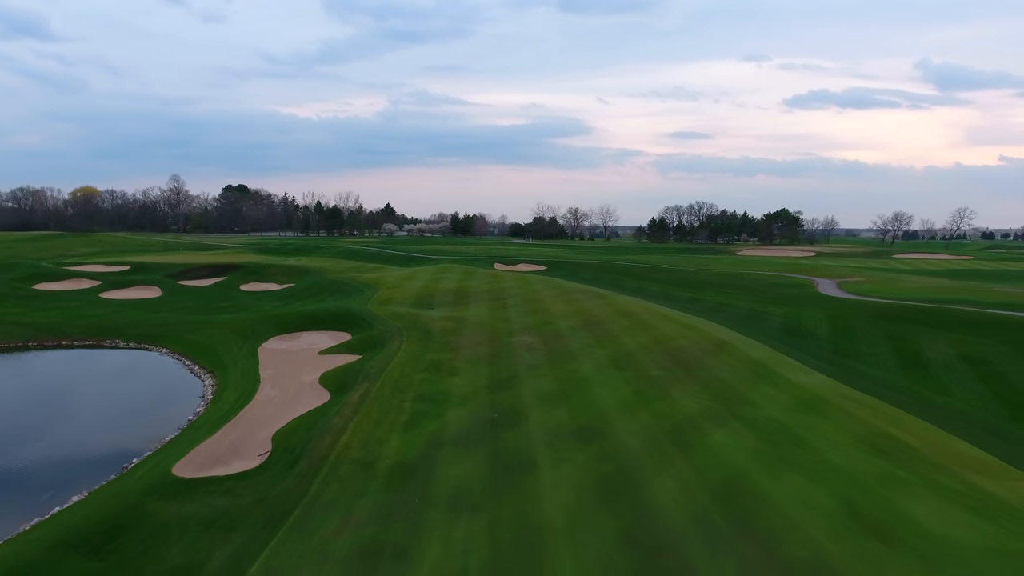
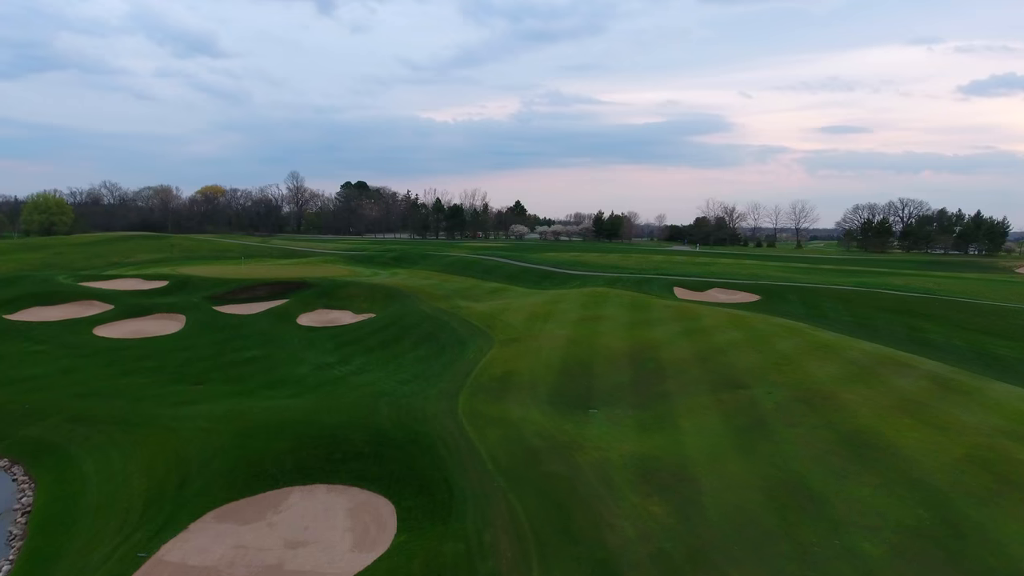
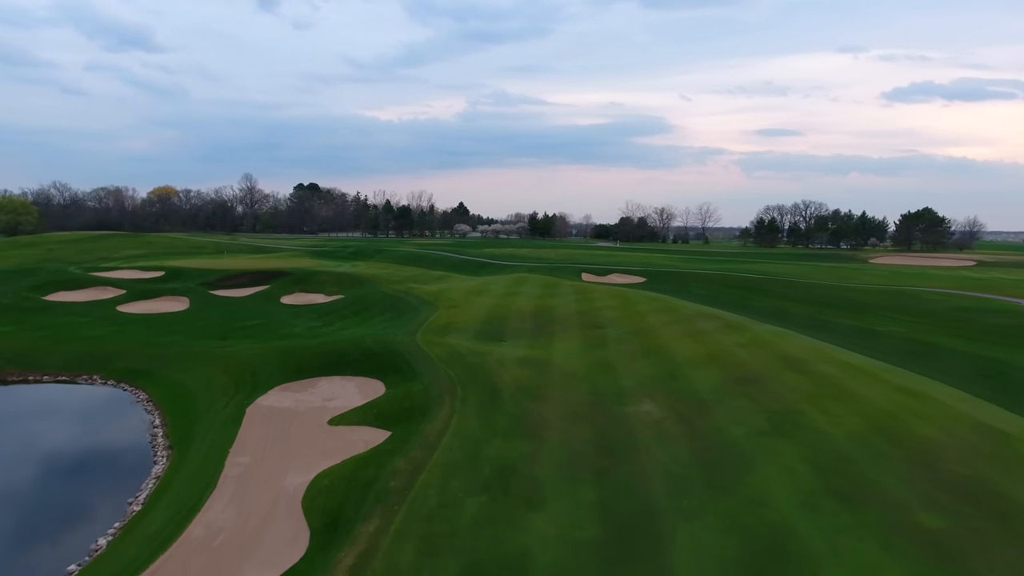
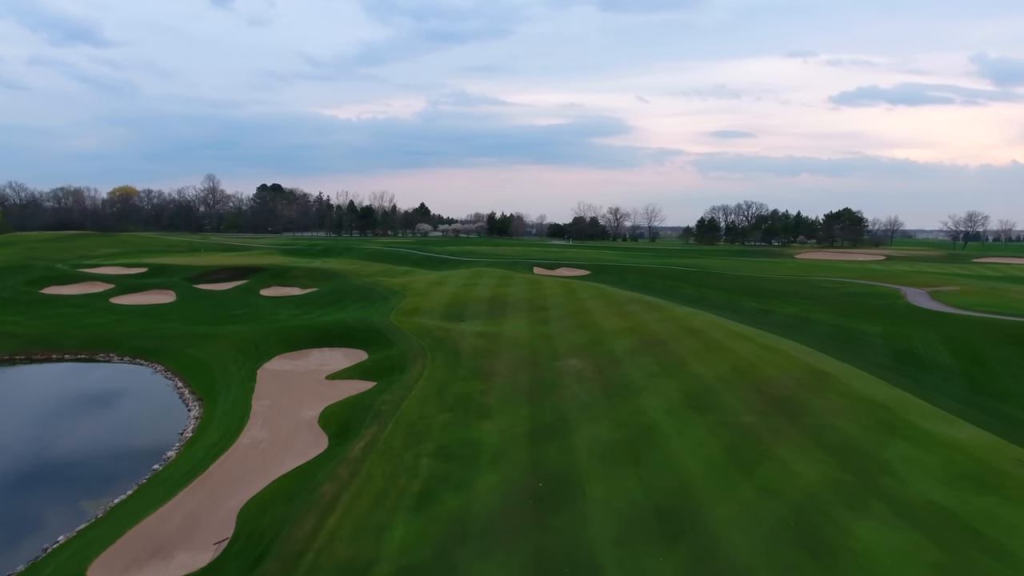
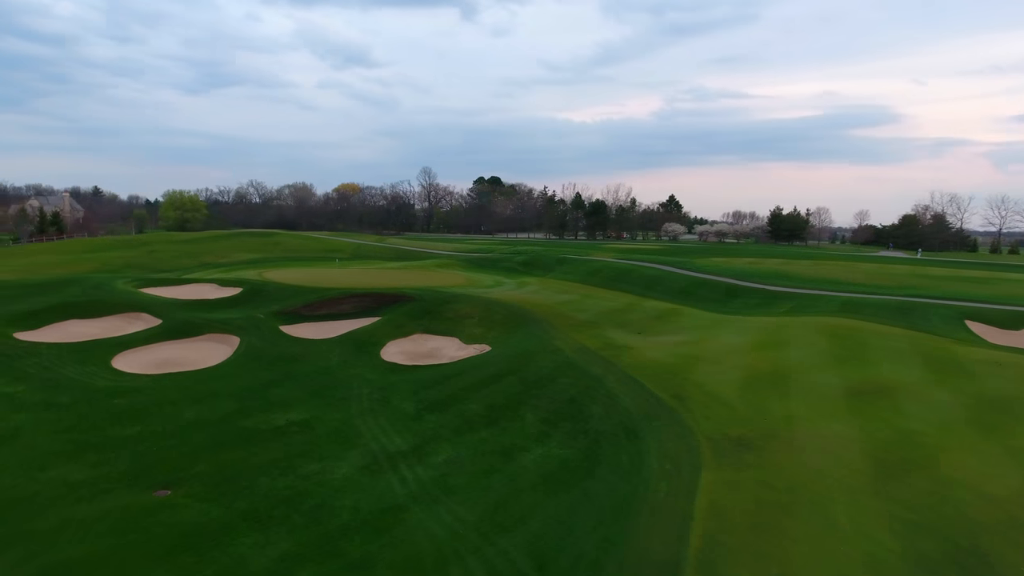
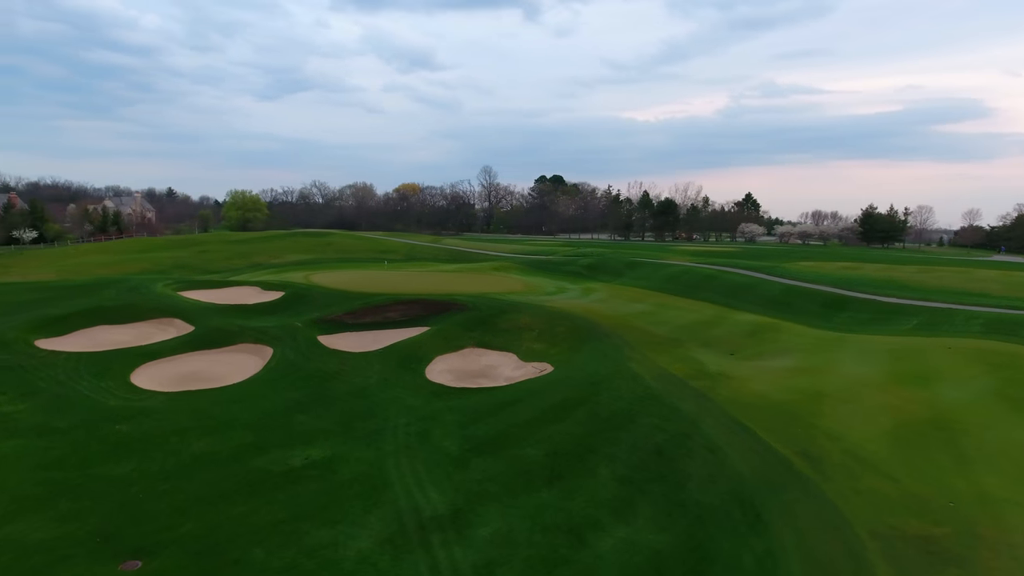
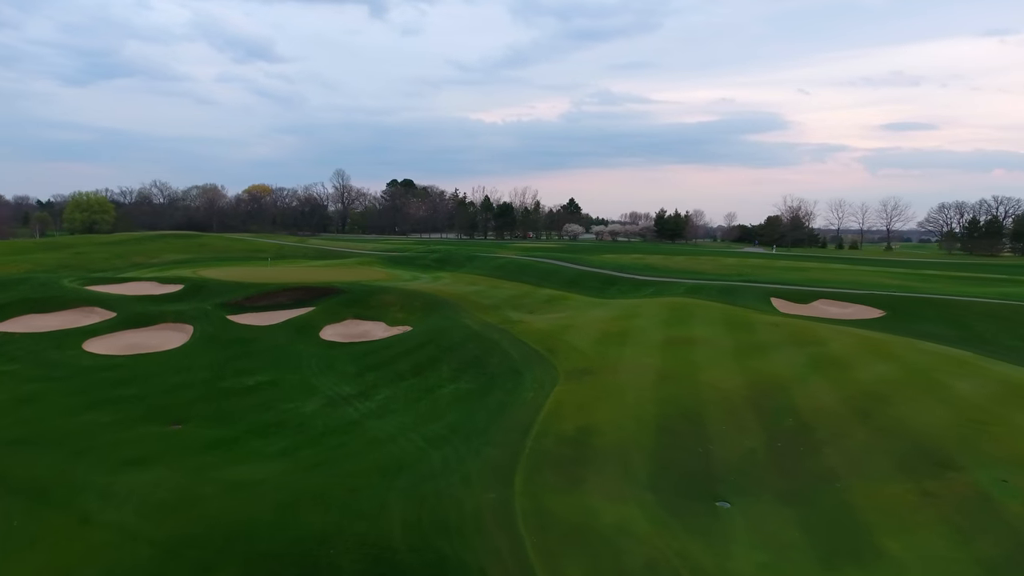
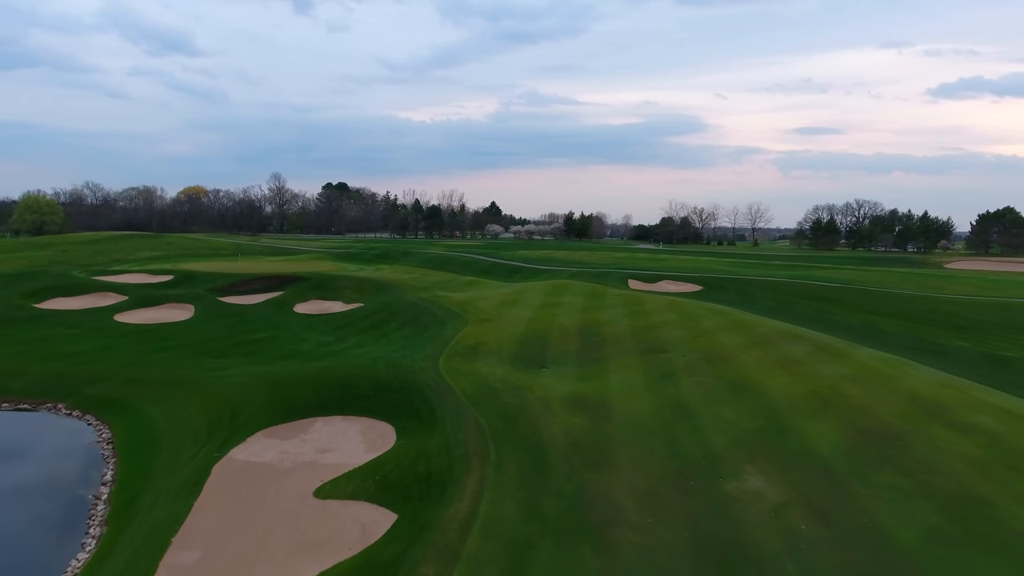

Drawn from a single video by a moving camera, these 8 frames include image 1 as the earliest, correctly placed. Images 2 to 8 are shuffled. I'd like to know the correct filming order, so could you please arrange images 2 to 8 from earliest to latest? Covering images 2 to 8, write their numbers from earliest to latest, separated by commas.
4, 3, 8, 2, 7, 5, 6
